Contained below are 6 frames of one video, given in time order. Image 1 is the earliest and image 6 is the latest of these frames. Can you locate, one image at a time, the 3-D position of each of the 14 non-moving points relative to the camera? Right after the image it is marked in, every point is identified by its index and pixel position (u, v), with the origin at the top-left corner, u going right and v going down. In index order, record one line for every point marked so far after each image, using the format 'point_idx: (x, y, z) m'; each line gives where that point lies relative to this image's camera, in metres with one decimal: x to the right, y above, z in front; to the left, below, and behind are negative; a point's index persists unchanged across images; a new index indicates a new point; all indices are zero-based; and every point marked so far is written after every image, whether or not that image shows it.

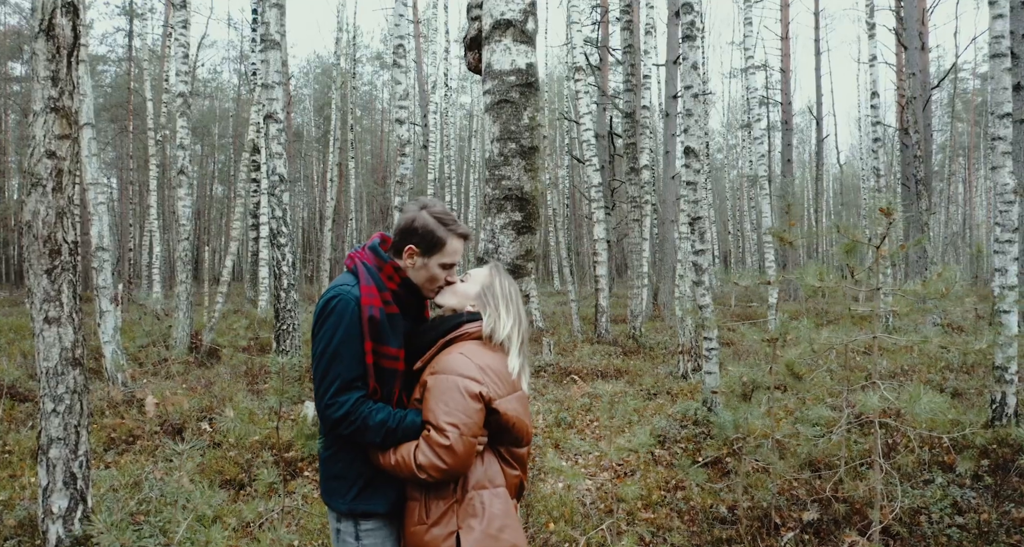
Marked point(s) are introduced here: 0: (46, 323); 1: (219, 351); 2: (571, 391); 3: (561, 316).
0: (-2.6, -0.3, +3.6) m
1: (-4.9, -1.3, +10.5) m
2: (+0.8, -1.6, +8.5) m
3: (+1.3, -1.1, +16.7) m
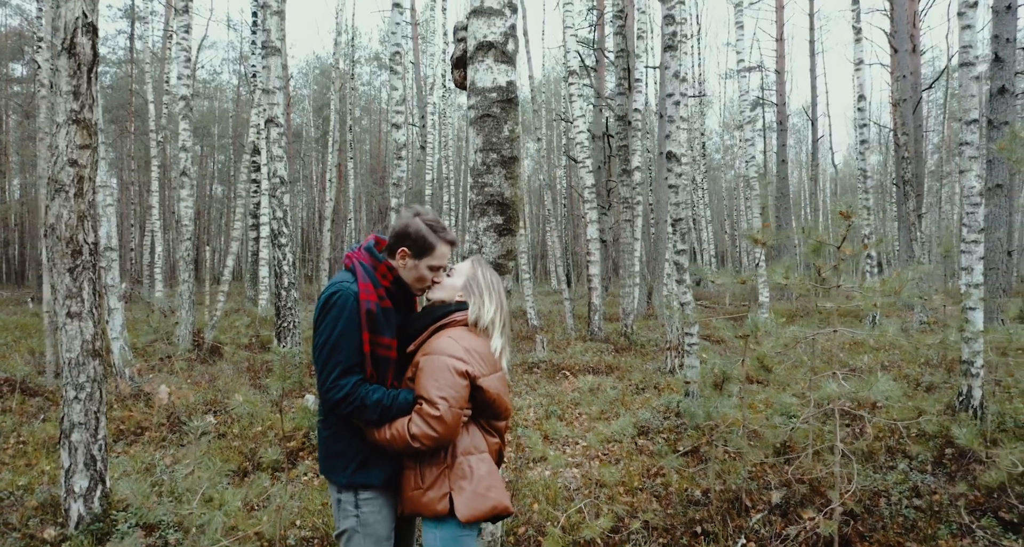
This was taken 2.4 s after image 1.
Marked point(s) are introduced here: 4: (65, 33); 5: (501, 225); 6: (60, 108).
0: (-2.7, -0.3, +3.9) m
1: (-5.0, -1.3, +10.9) m
2: (+0.7, -1.6, +8.8) m
3: (+1.2, -1.1, +17.0) m
4: (-2.7, +1.5, +3.8) m
5: (-0.1, +0.3, +3.7) m
6: (-2.7, +1.0, +3.8) m
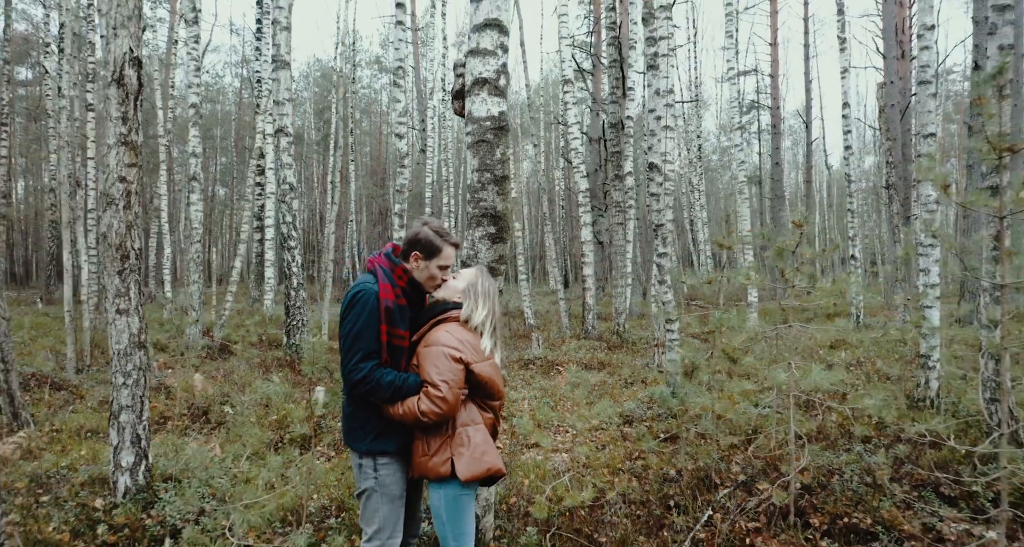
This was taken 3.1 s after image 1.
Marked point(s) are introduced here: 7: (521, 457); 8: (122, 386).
0: (-2.8, -0.3, +4.5) m
1: (-5.0, -1.3, +11.4) m
2: (+0.6, -1.6, +9.4) m
3: (+1.2, -1.1, +17.6) m
4: (-2.8, +1.4, +4.4) m
5: (-0.1, +0.3, +4.2) m
6: (-2.8, +1.0, +4.4) m
7: (+0.1, -1.7, +5.9) m
8: (-2.8, -0.8, +4.5) m
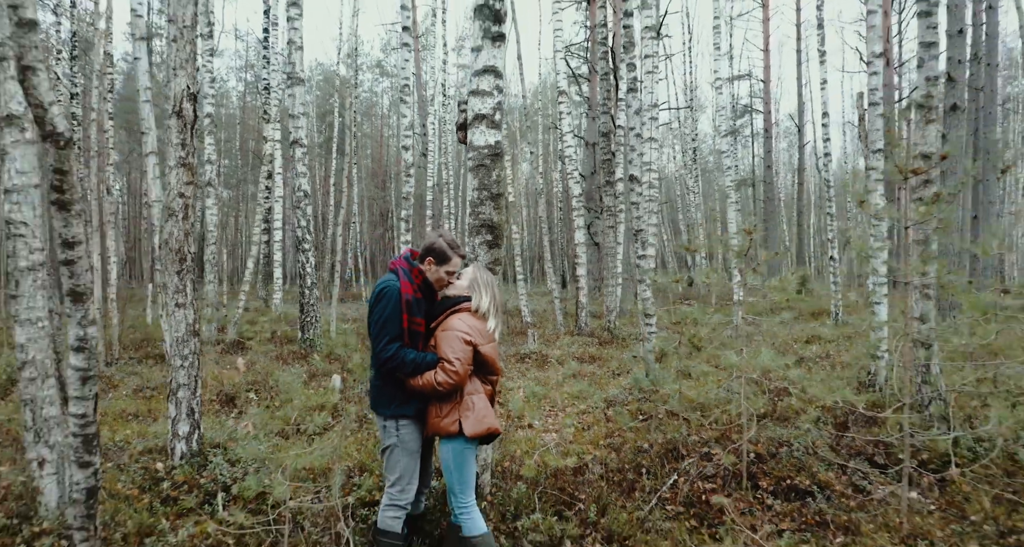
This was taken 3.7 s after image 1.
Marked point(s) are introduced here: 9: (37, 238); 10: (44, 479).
0: (-2.8, -0.3, +5.3) m
1: (-5.1, -1.3, +12.3) m
2: (+0.6, -1.6, +10.3) m
3: (+1.1, -1.1, +18.4) m
4: (-2.8, +1.4, +5.3) m
5: (-0.2, +0.3, +5.1) m
6: (-2.8, +1.0, +5.3) m
7: (0.0, -1.7, +6.8) m
8: (-2.8, -0.8, +5.4) m
9: (-3.6, +0.3, +4.9) m
10: (-3.6, -1.6, +4.9) m
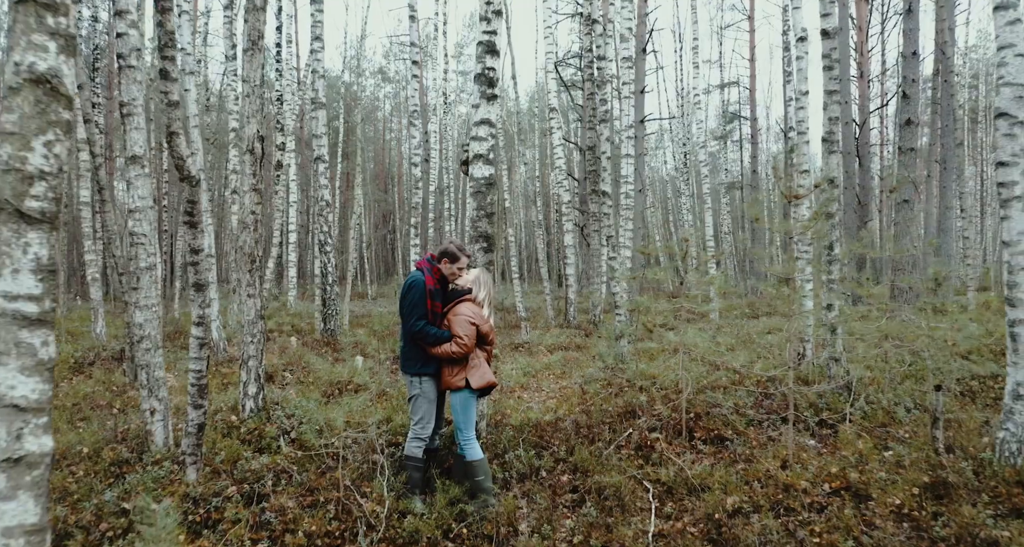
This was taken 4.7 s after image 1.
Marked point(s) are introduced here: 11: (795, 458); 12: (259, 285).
0: (-2.9, -0.3, +7.0) m
1: (-5.2, -1.3, +14.0) m
2: (+0.5, -1.6, +12.0) m
3: (+1.0, -1.1, +20.1) m
4: (-2.9, +1.5, +7.0) m
5: (-0.3, +0.3, +6.8) m
6: (-3.0, +1.0, +7.0) m
7: (-0.1, -1.7, +8.5) m
8: (-2.9, -0.8, +7.1) m
9: (-3.7, +0.3, +6.6) m
10: (-3.7, -1.5, +6.5) m
11: (+2.9, -1.9, +6.5) m
12: (-2.9, -0.1, +7.1) m
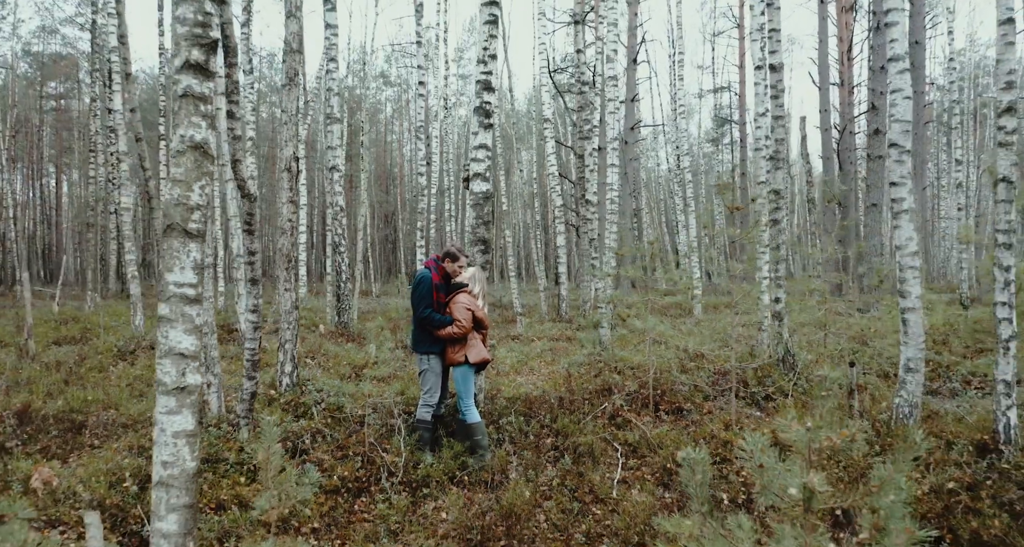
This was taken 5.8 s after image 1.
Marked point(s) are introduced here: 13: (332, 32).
0: (-3.0, -0.2, +8.5) m
1: (-5.3, -1.2, +15.4) m
2: (+0.4, -1.5, +13.4) m
3: (+0.9, -1.1, +21.6) m
4: (-3.0, +1.5, +8.4) m
5: (-0.4, +0.3, +8.2) m
6: (-3.0, +1.0, +8.4) m
7: (-0.2, -1.7, +9.9) m
8: (-3.0, -0.8, +8.5) m
9: (-3.8, +0.3, +8.0) m
10: (-3.8, -1.5, +8.0) m
11: (+2.8, -1.9, +7.9) m
12: (-3.0, -0.1, +8.5) m
13: (-4.2, +5.7, +14.9) m
